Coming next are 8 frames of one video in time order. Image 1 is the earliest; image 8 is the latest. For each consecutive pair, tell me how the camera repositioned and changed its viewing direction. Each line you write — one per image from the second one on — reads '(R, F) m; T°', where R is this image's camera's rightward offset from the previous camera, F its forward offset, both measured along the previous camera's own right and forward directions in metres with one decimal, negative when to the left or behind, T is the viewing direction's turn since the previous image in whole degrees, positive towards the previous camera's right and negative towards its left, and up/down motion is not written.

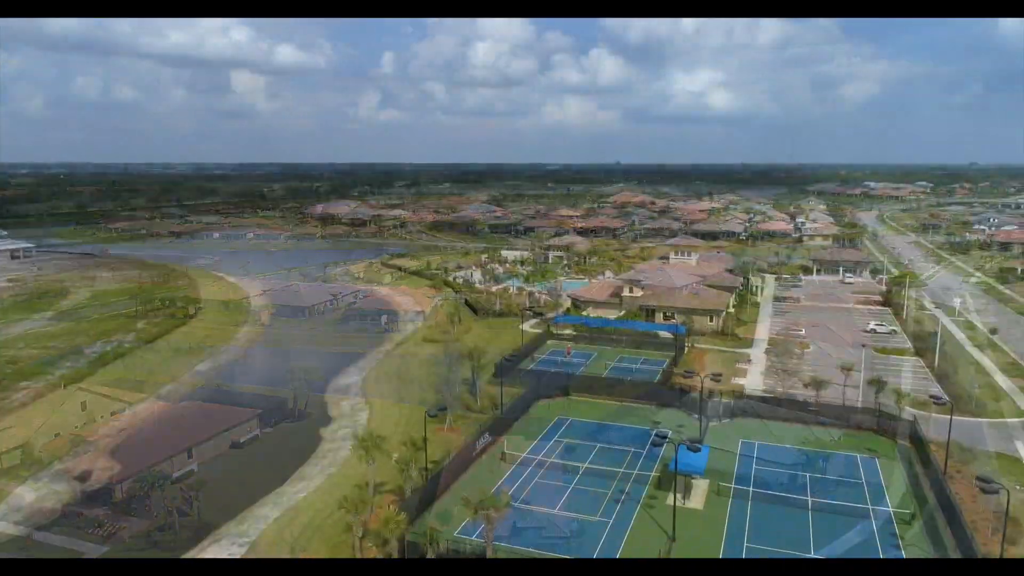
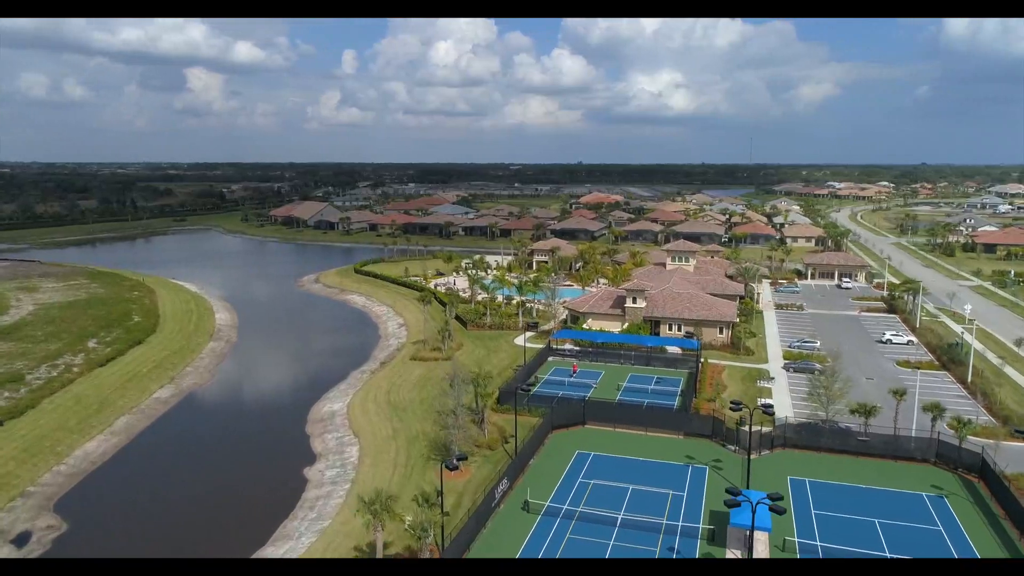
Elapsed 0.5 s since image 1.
(-1.5, +2.9) m; +3°
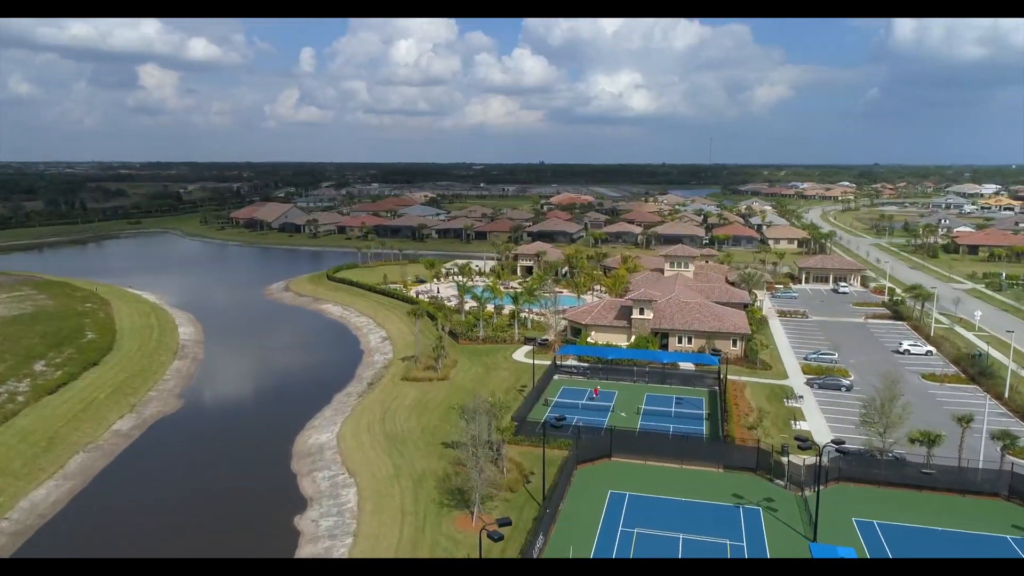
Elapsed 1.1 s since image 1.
(-1.6, +2.7) m; +3°
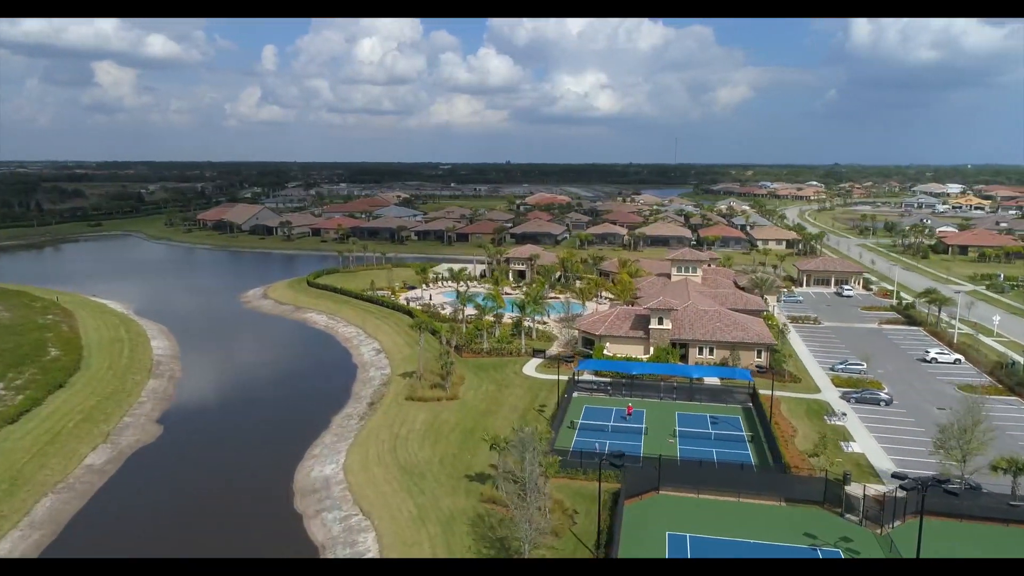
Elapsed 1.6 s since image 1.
(-1.8, +2.3) m; +3°
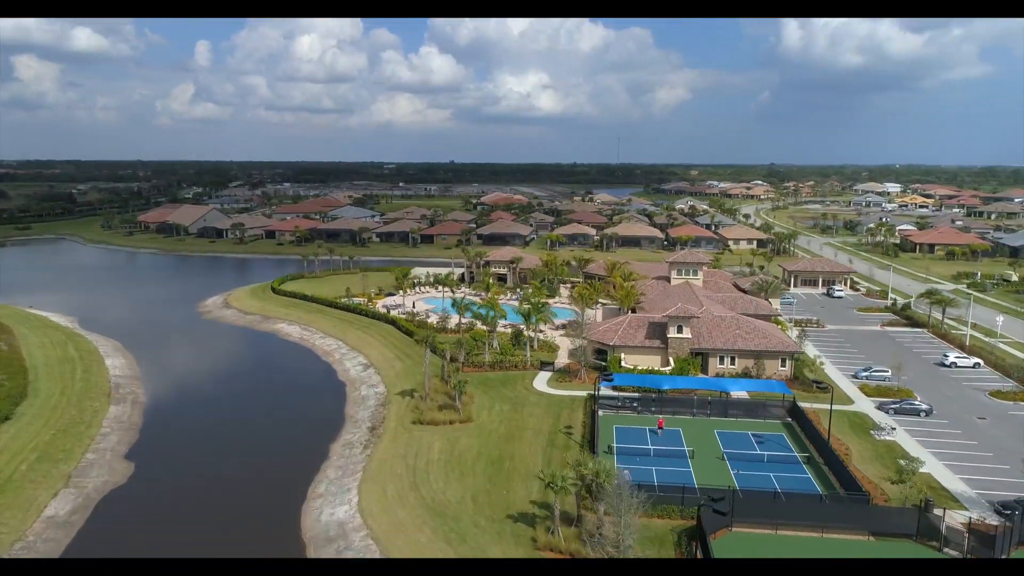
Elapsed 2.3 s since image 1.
(-2.5, +2.5) m; +4°
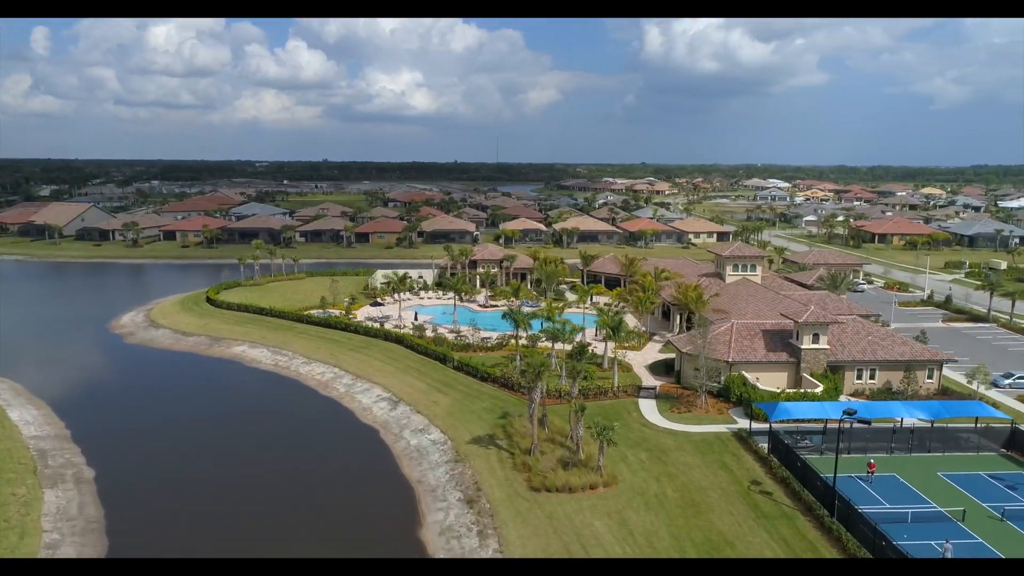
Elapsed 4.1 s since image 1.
(-6.5, +7.4) m; +10°
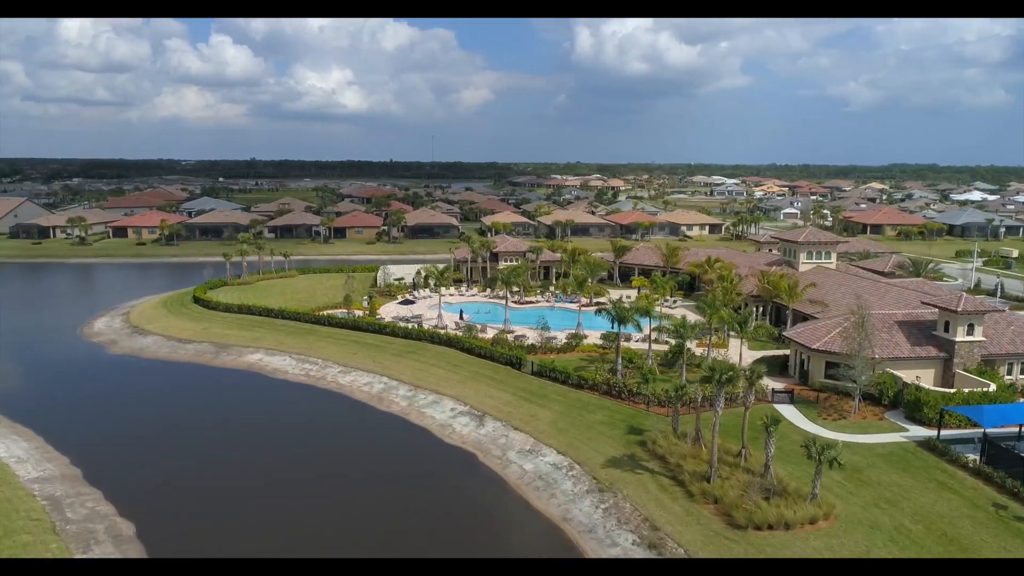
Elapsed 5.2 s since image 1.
(-4.8, +4.0) m; +5°
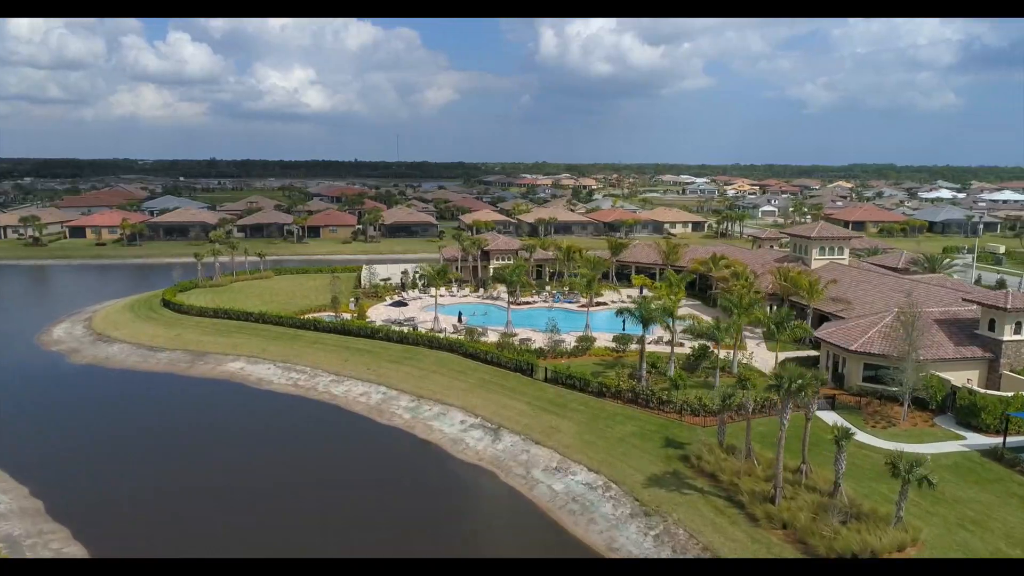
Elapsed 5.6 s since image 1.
(-1.3, +1.8) m; +3°
